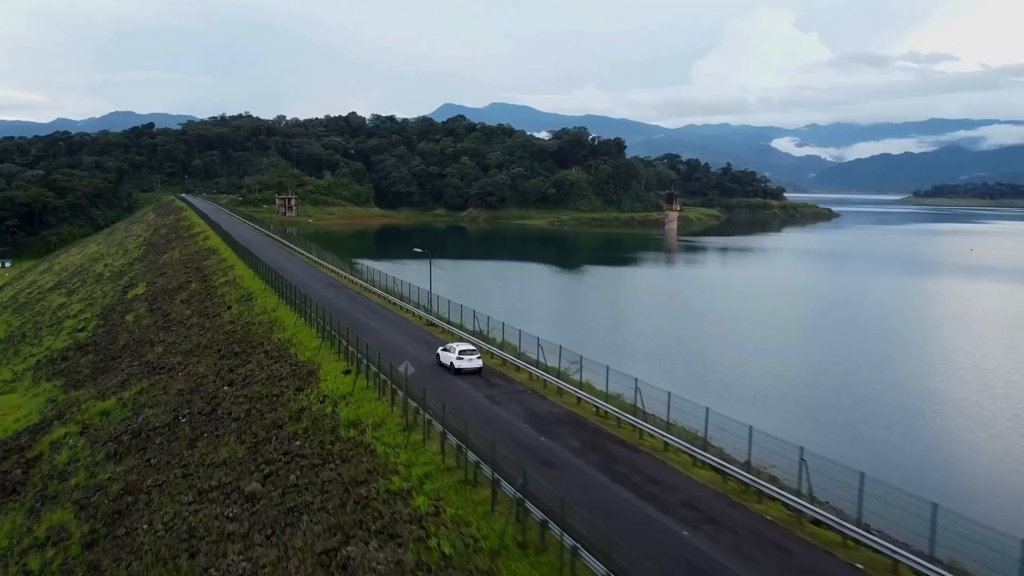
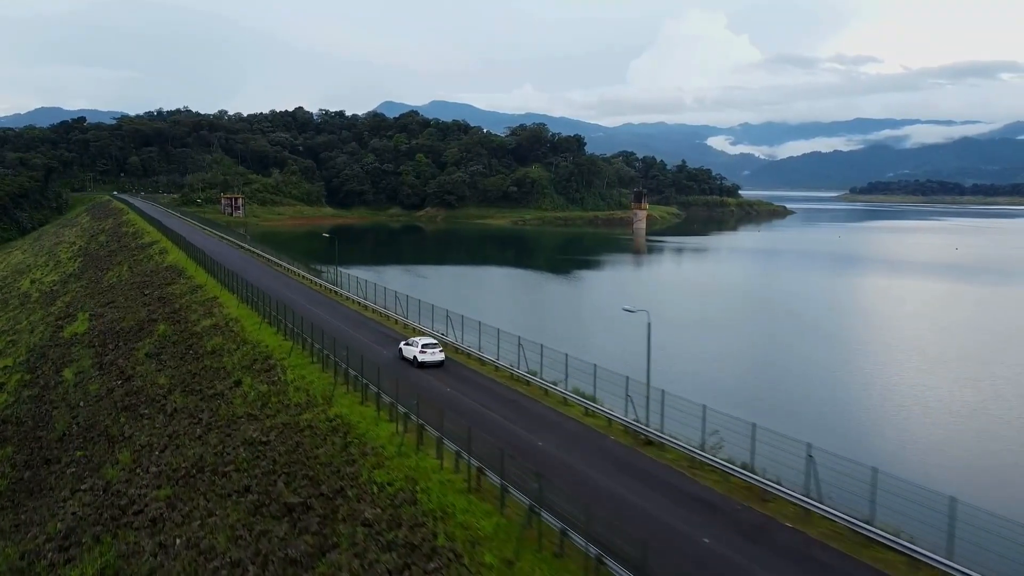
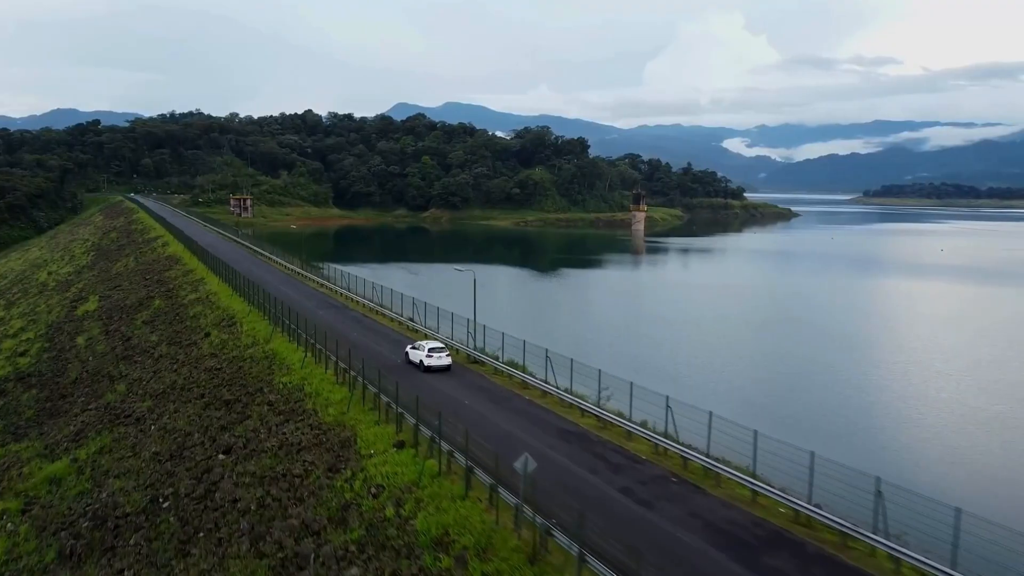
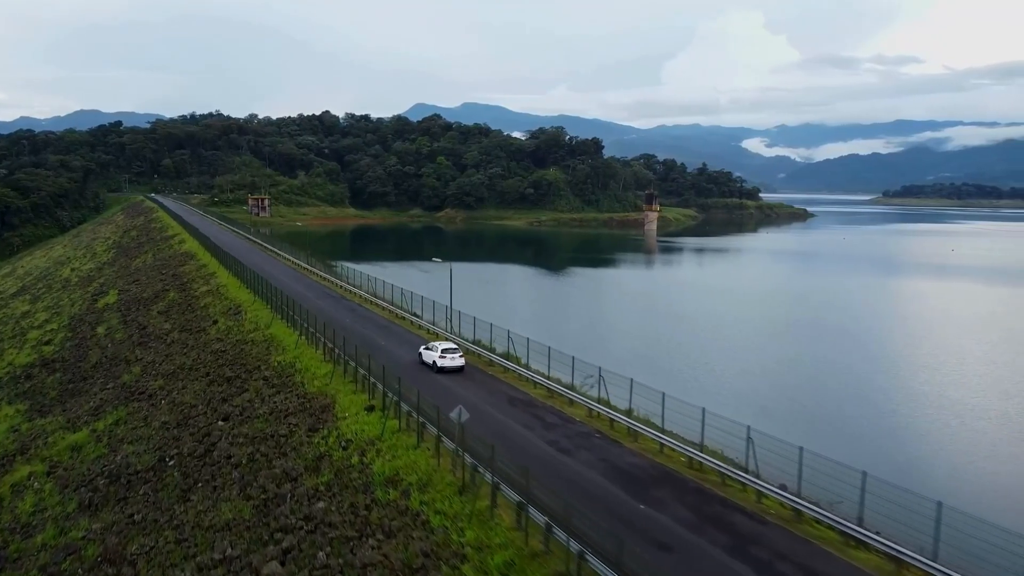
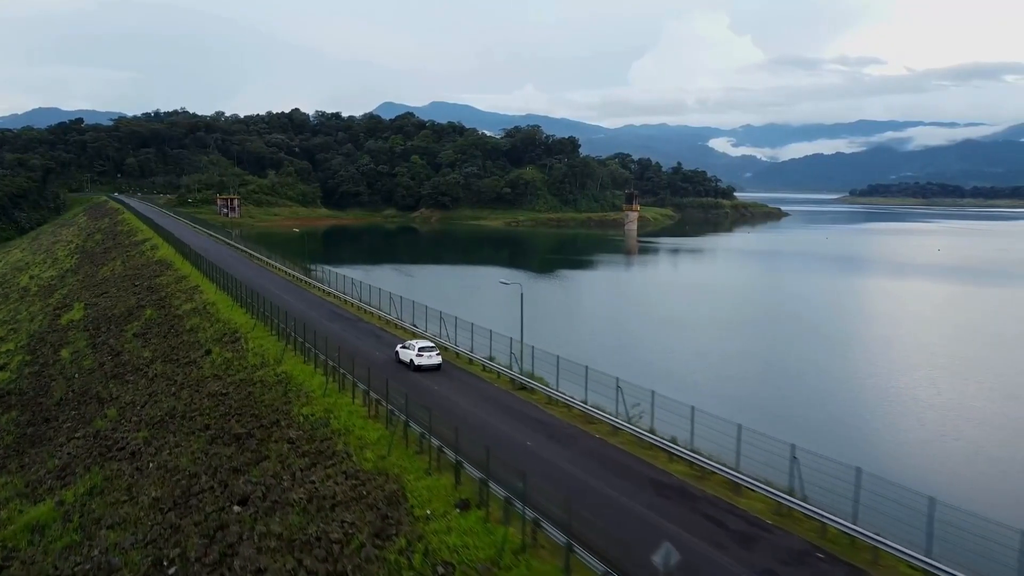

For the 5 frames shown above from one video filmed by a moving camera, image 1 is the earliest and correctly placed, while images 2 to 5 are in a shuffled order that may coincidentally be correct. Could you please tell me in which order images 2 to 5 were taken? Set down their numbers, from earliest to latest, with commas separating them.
4, 3, 5, 2
